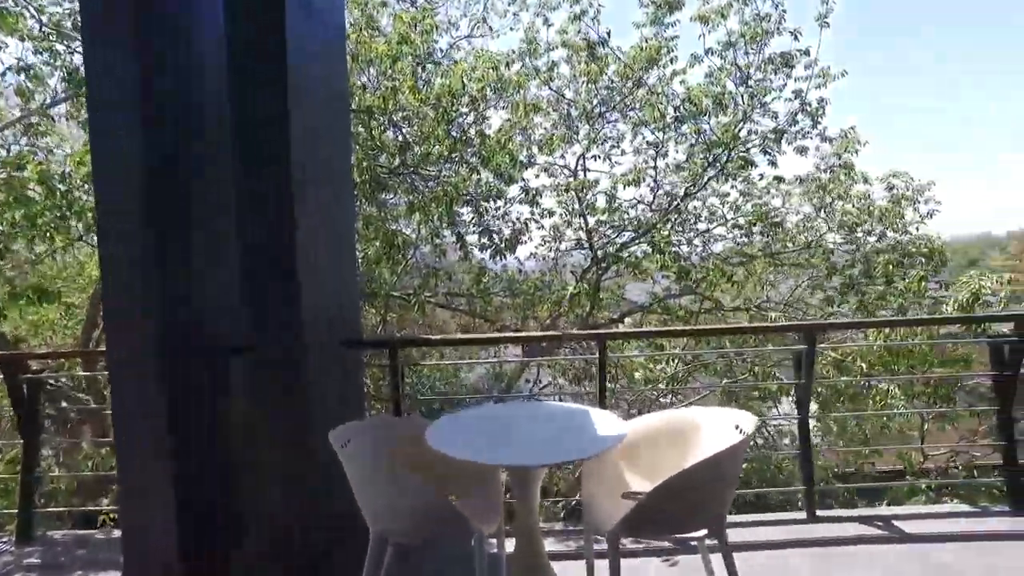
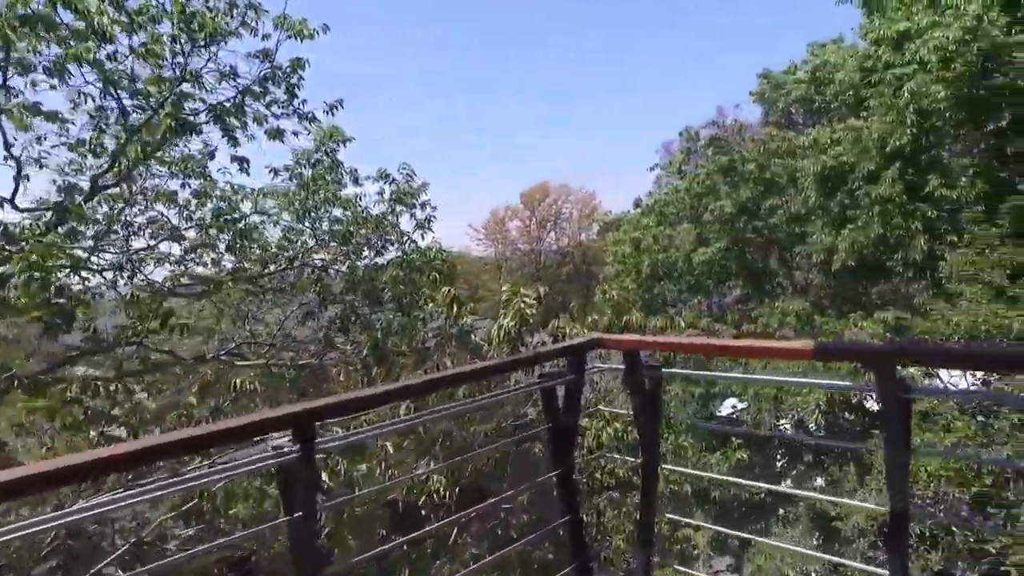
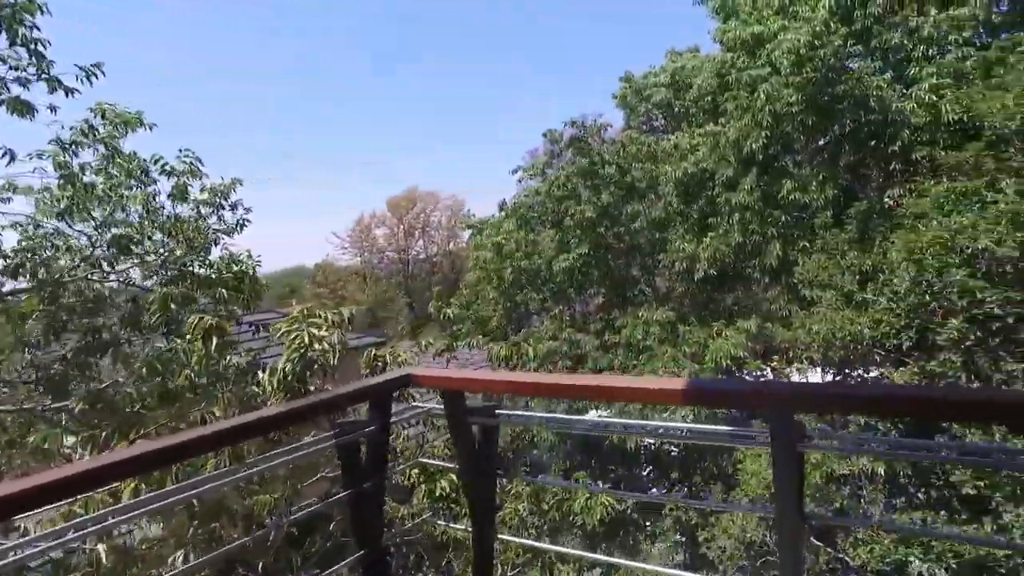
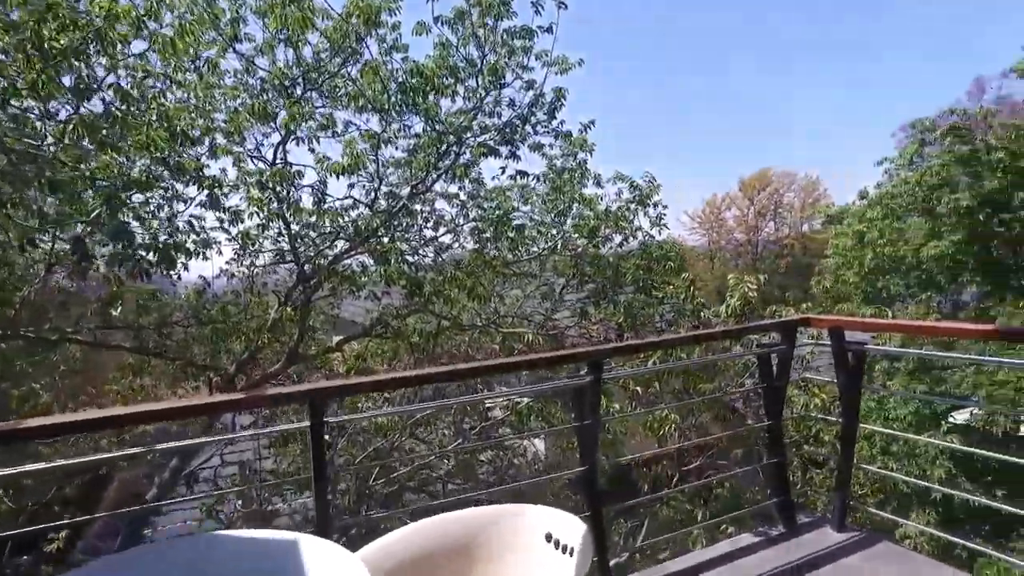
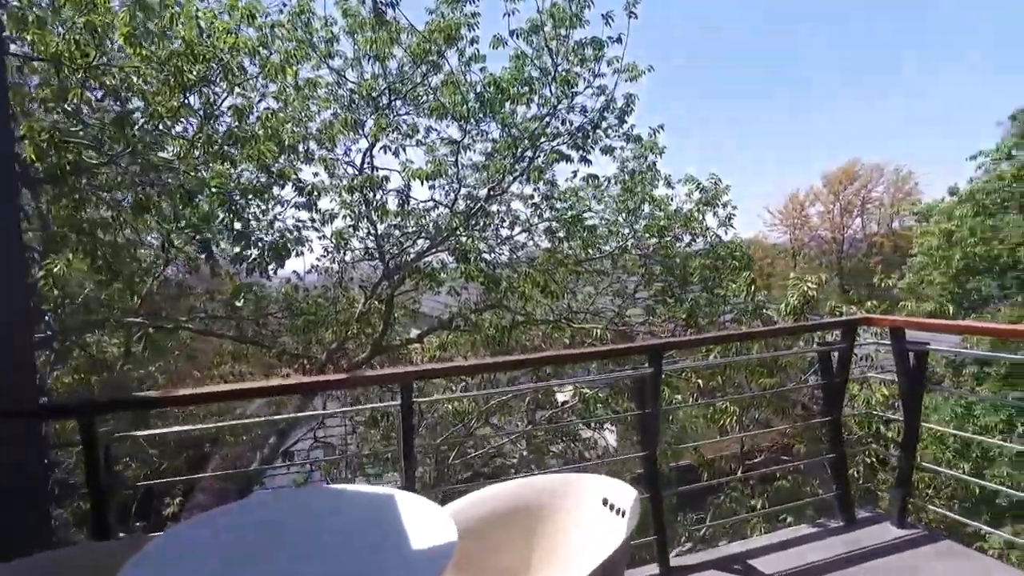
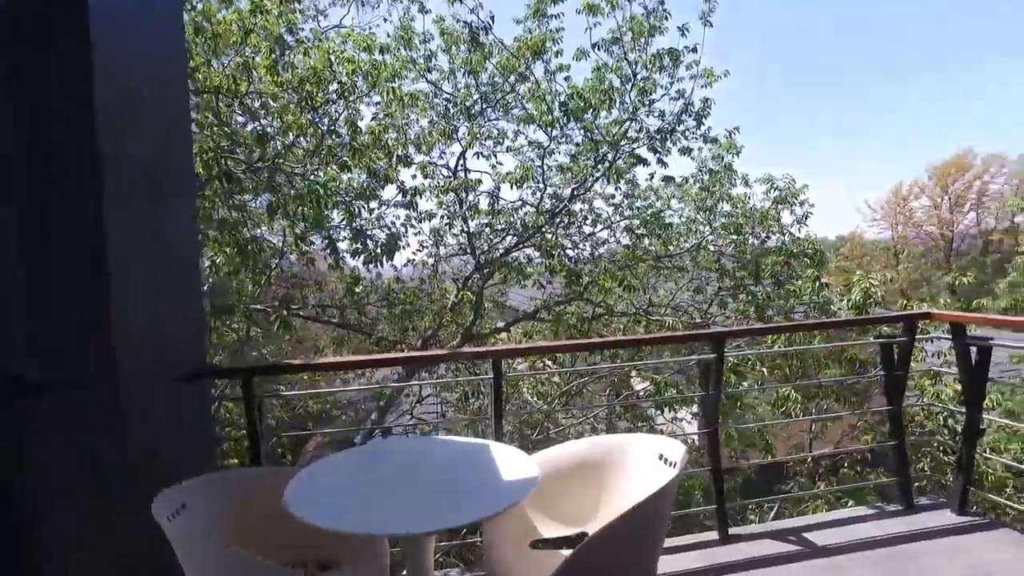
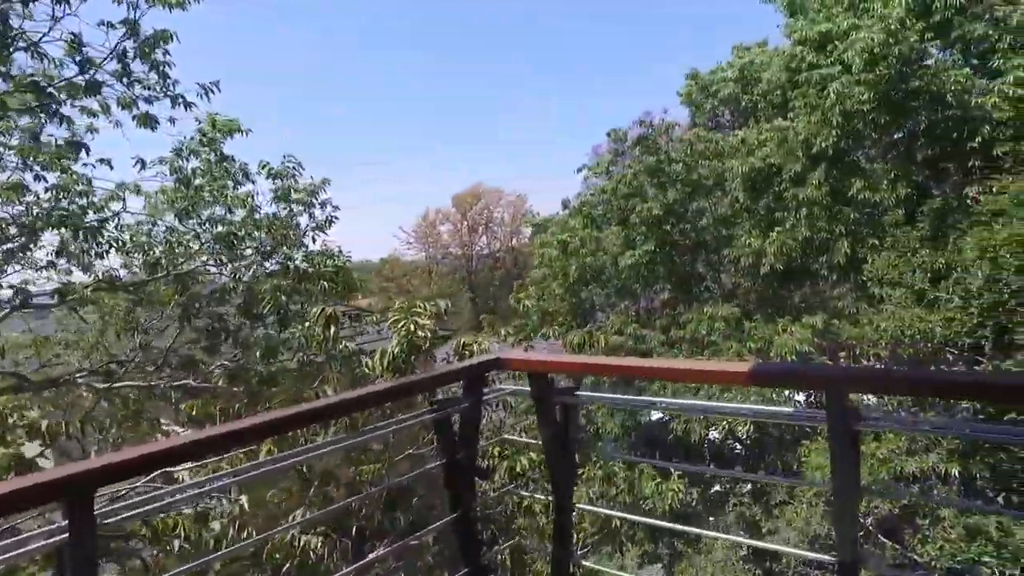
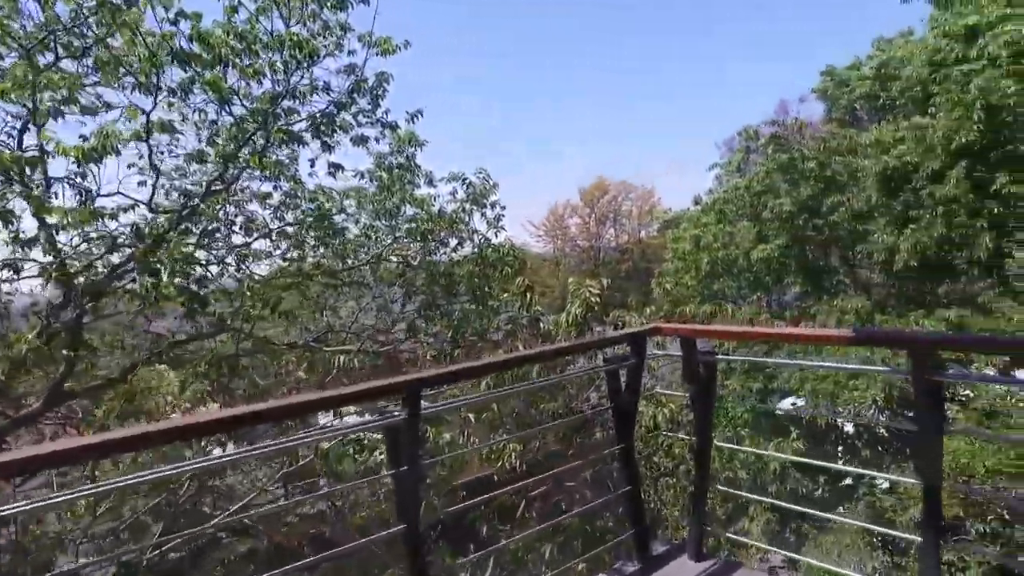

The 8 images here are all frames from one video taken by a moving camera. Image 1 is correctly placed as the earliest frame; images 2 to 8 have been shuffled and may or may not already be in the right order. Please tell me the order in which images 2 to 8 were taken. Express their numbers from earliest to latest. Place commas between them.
6, 5, 4, 8, 2, 7, 3
